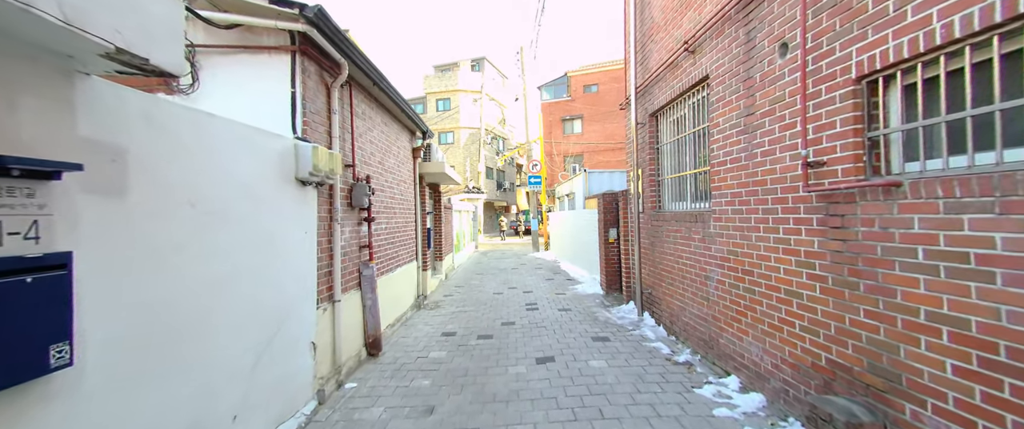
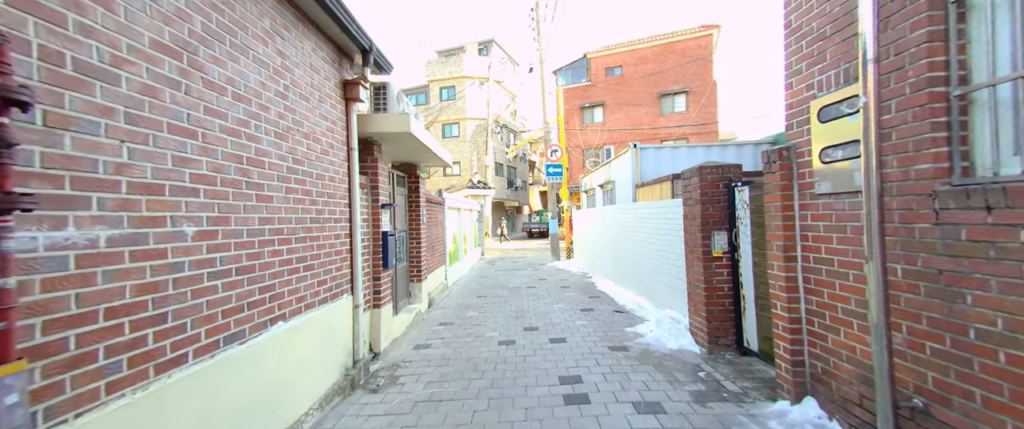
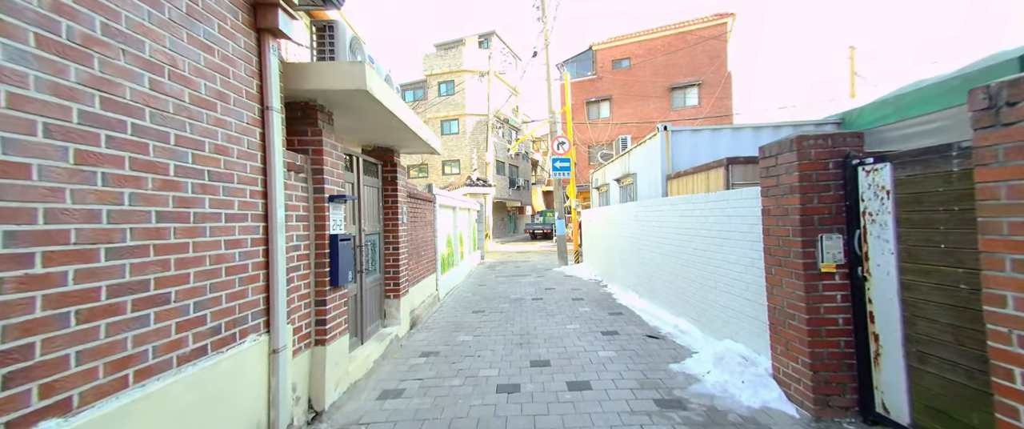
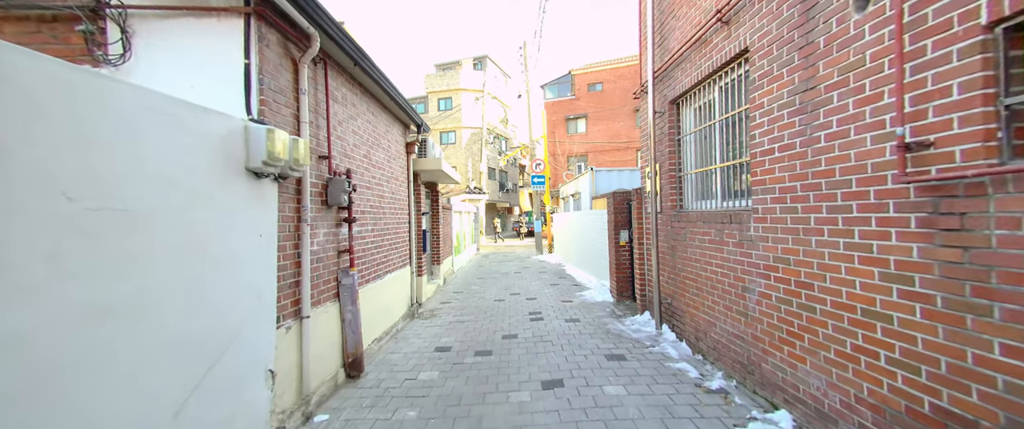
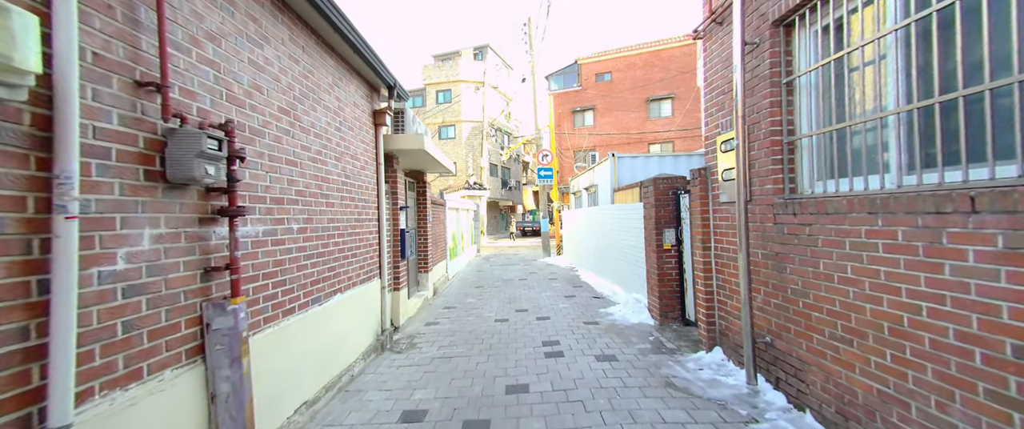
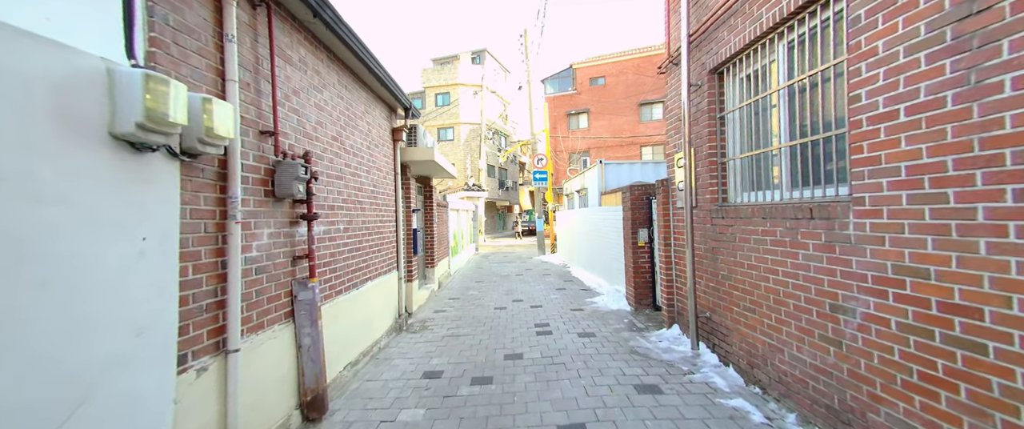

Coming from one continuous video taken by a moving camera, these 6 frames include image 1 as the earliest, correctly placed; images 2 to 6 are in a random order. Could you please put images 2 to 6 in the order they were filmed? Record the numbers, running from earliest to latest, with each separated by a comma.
4, 6, 5, 2, 3
